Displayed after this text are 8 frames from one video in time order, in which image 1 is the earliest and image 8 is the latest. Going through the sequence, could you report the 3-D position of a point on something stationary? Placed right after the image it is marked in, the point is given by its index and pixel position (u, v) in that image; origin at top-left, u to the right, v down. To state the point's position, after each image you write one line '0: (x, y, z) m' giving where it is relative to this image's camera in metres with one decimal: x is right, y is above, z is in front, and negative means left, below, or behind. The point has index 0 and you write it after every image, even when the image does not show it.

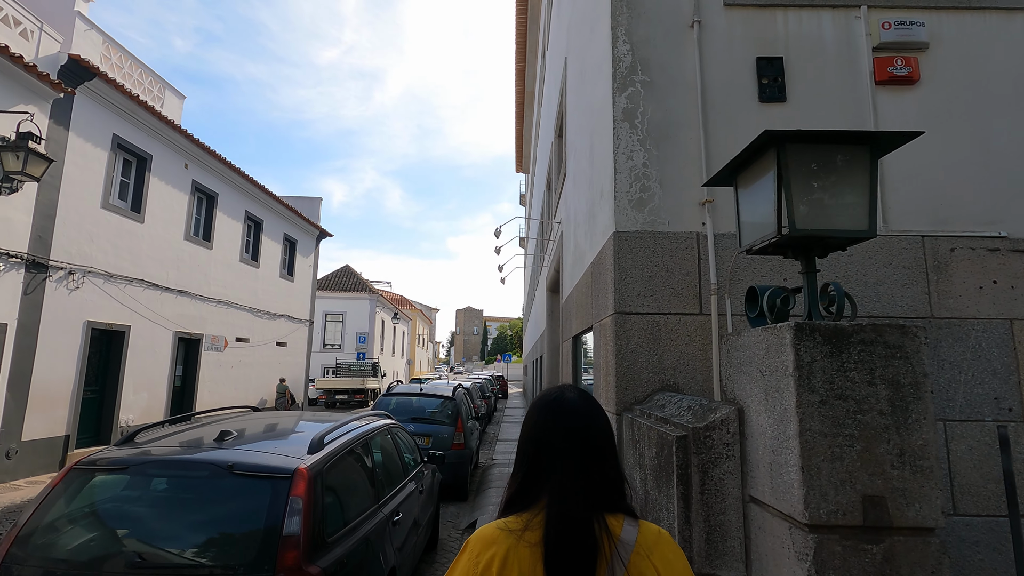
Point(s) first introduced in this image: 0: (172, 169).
0: (-7.5, +2.6, +12.0) m
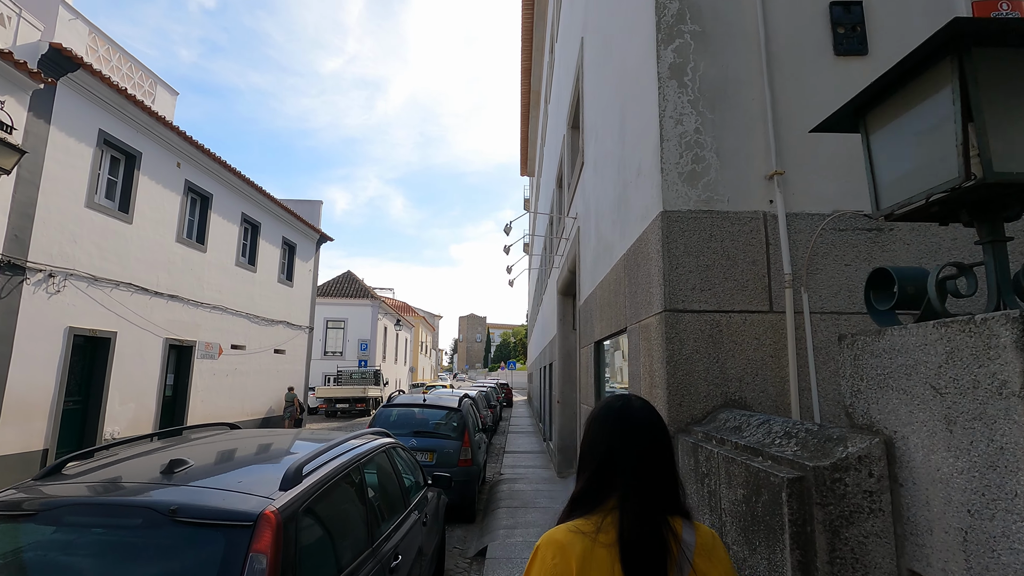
0: (-7.4, +2.5, +11.4) m
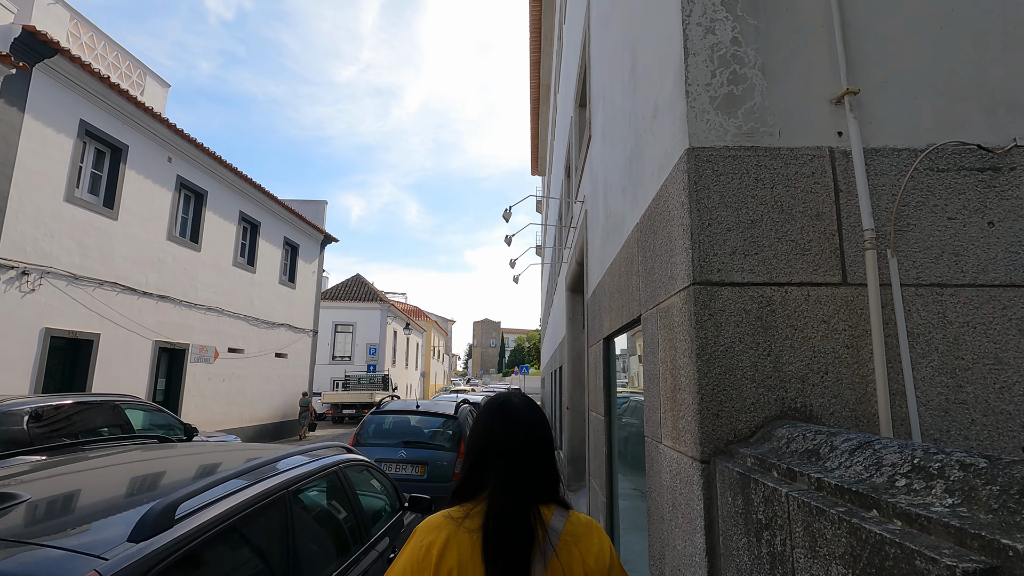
0: (-7.3, +2.5, +10.9) m
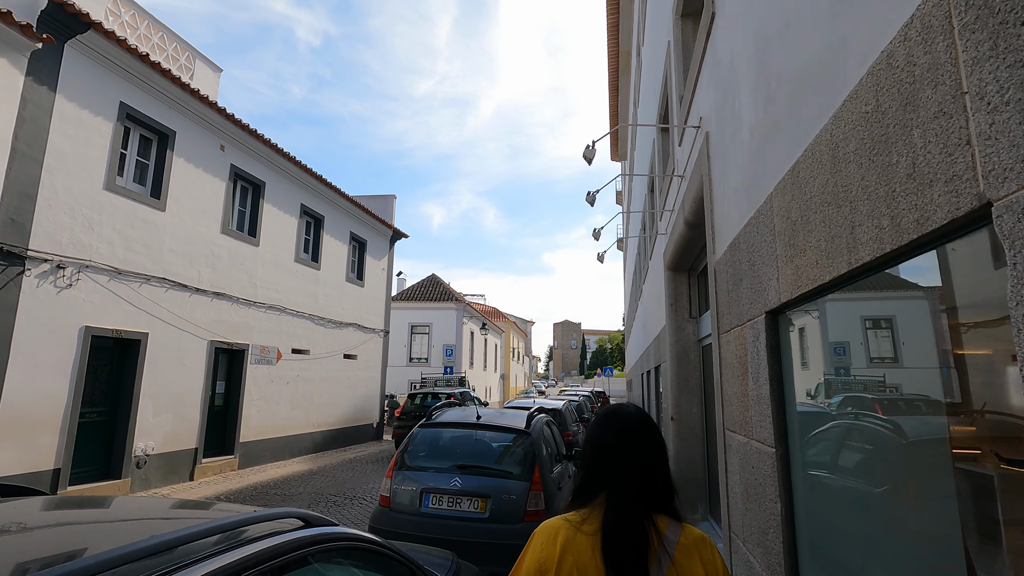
0: (-5.8, +2.6, +10.2) m
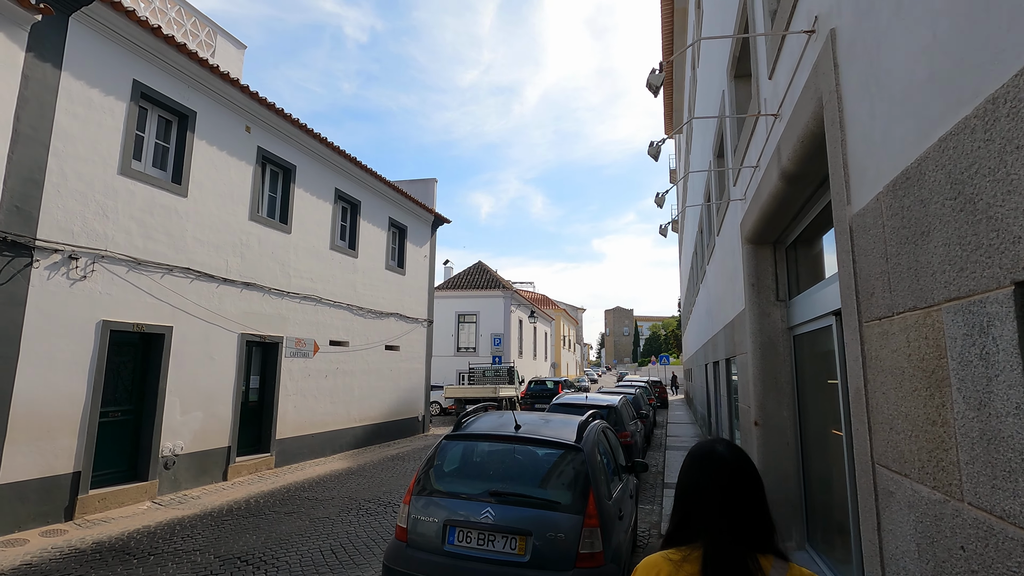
0: (-5.1, +2.8, +9.6) m
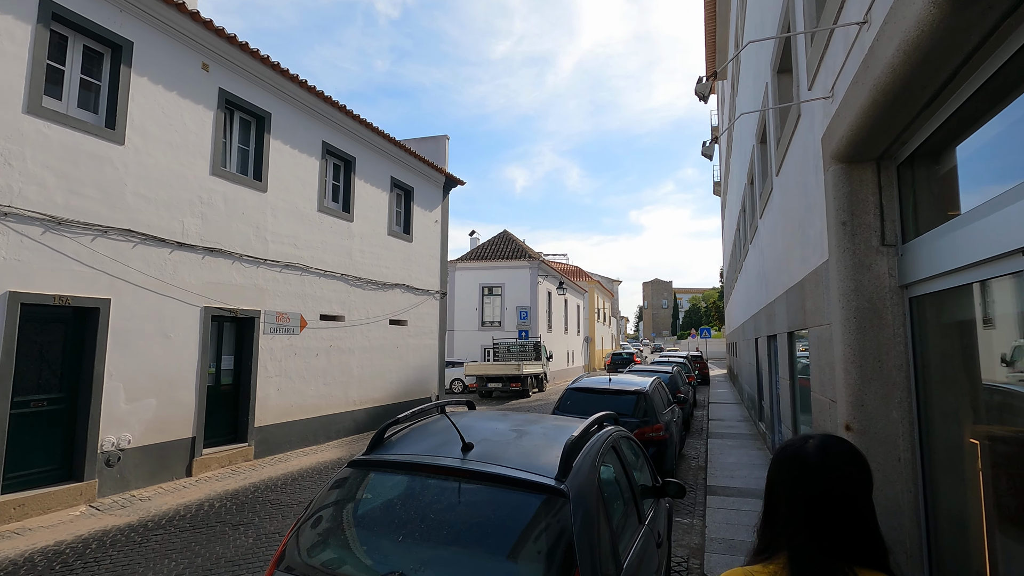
0: (-5.0, +3.3, +8.1) m
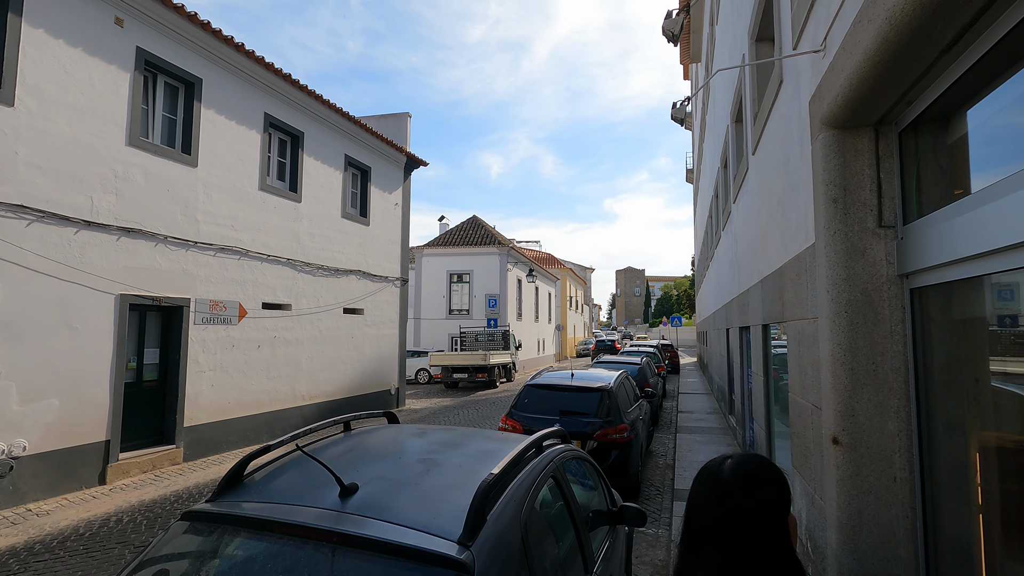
0: (-5.6, +3.5, +7.1) m
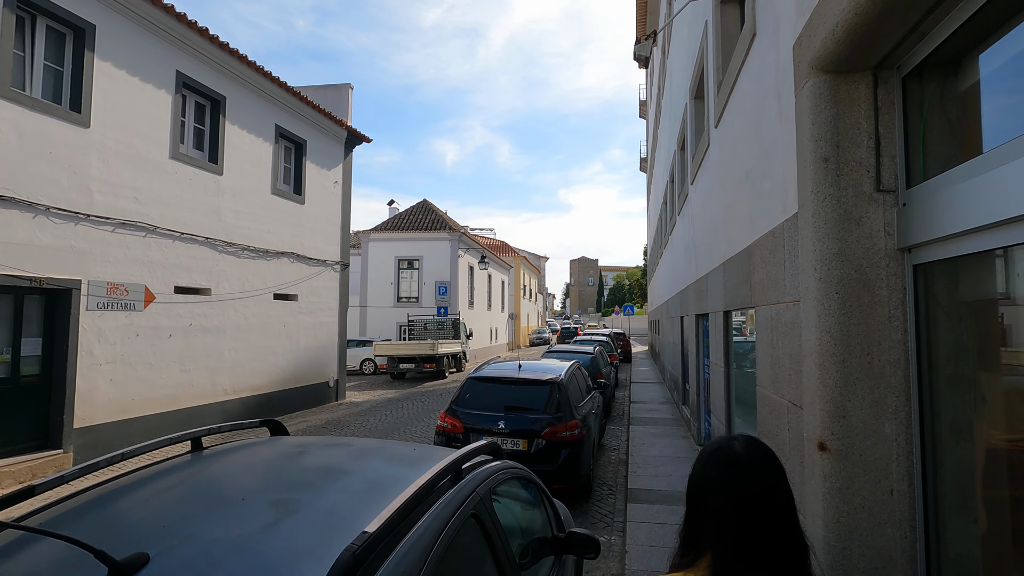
0: (-6.3, +3.7, +5.8) m
